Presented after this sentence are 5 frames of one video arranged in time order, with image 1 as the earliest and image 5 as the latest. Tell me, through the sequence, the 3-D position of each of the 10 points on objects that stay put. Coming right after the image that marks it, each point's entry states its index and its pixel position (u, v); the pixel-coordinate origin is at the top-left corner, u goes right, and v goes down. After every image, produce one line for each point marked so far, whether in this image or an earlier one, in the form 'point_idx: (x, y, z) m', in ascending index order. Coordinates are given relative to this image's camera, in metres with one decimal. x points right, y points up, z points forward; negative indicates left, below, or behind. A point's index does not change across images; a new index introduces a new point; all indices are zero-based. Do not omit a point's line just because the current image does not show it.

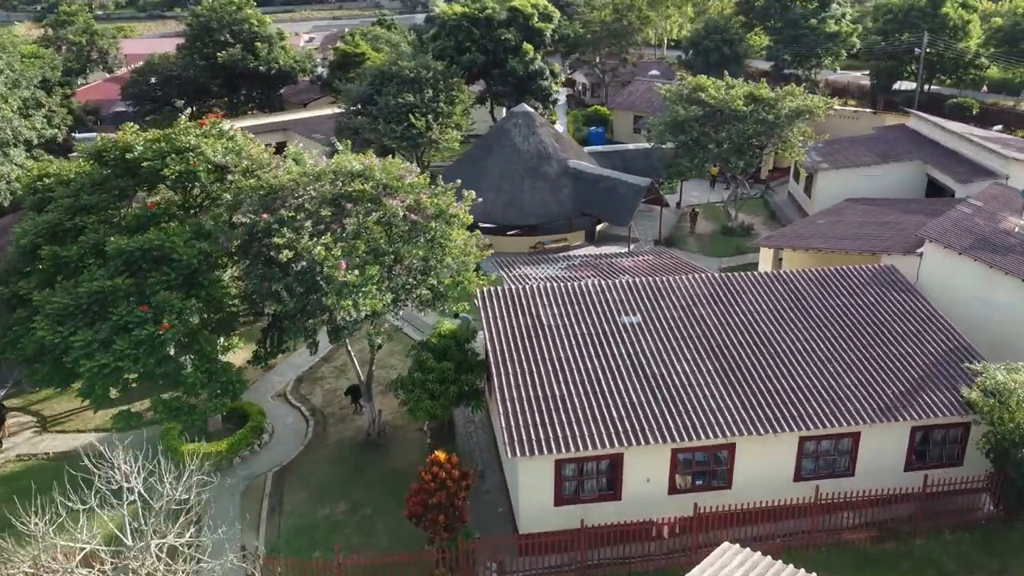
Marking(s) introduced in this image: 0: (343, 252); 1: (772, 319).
0: (-3.8, +0.8, +18.1) m
1: (+6.4, -0.8, +20.0) m
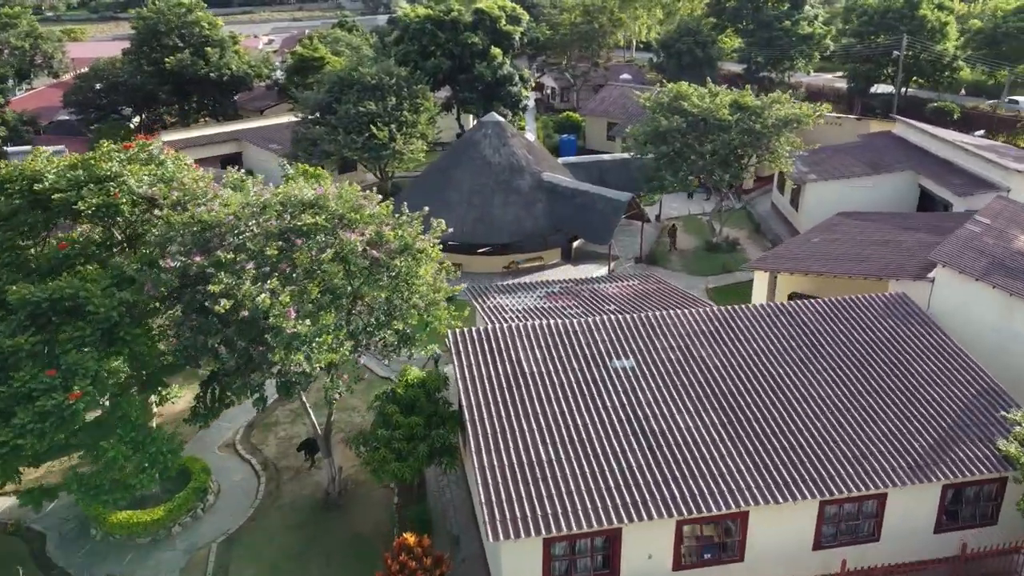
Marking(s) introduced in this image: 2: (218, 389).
0: (-4.2, -0.2, +15.5) m
1: (+5.9, -1.7, +17.9) m
2: (-6.0, -2.0, +16.5) m
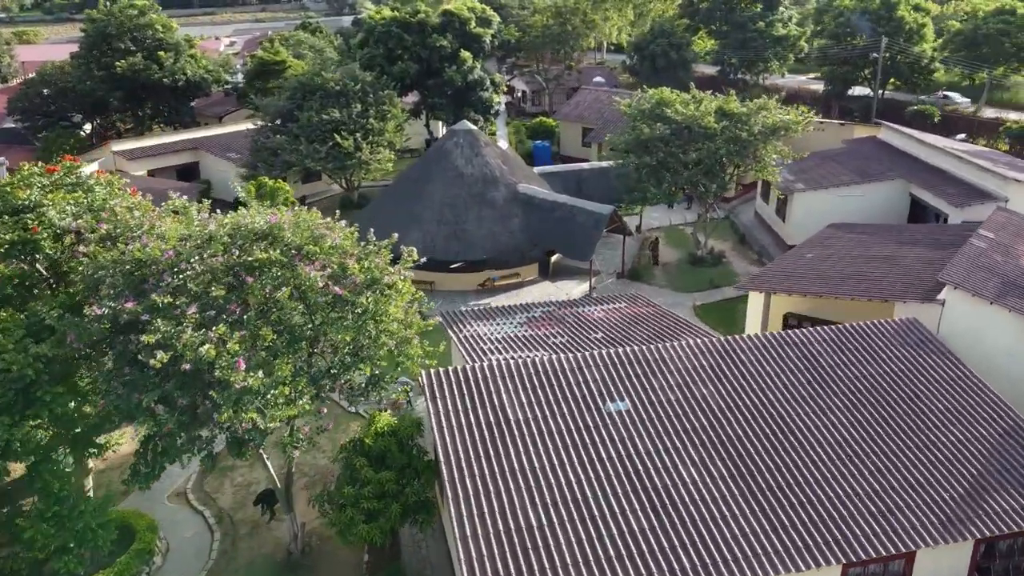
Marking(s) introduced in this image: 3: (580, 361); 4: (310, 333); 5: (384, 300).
0: (-4.5, -0.9, +13.5) m
1: (+5.5, -2.3, +16.2) m
2: (-6.3, -2.8, +14.5) m
3: (+1.4, -1.5, +17.1) m
4: (-3.6, -0.8, +14.7) m
5: (-2.4, -0.2, +15.5) m
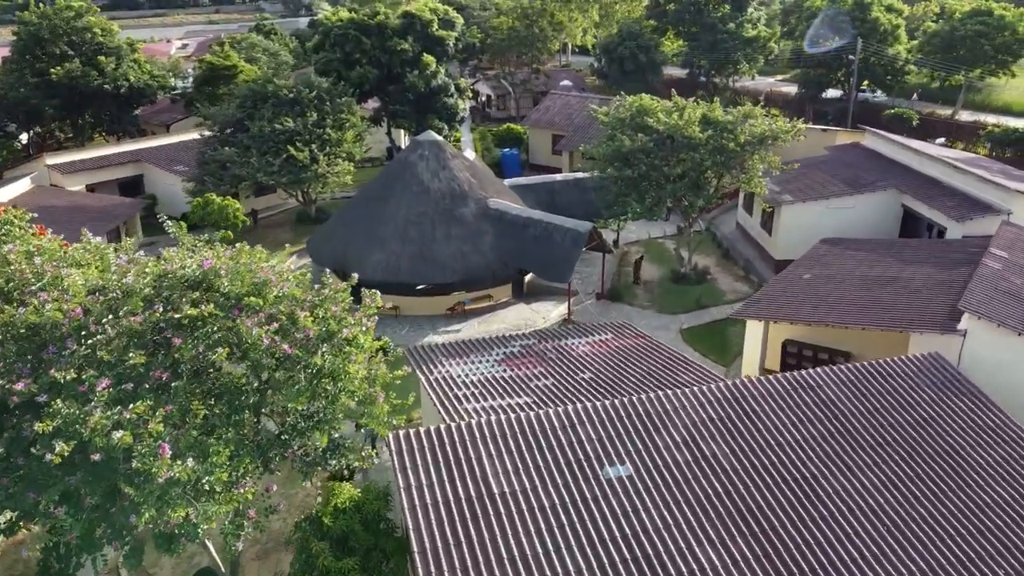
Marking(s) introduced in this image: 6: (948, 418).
0: (-4.7, -1.8, +11.0) m
1: (+5.2, -3.0, +14.2) m
2: (-6.4, -3.7, +11.9) m
3: (+1.1, -2.3, +14.9) m
4: (-3.8, -1.7, +12.2) m
5: (-2.7, -1.1, +13.1) m
6: (+8.2, -2.4, +15.3) m
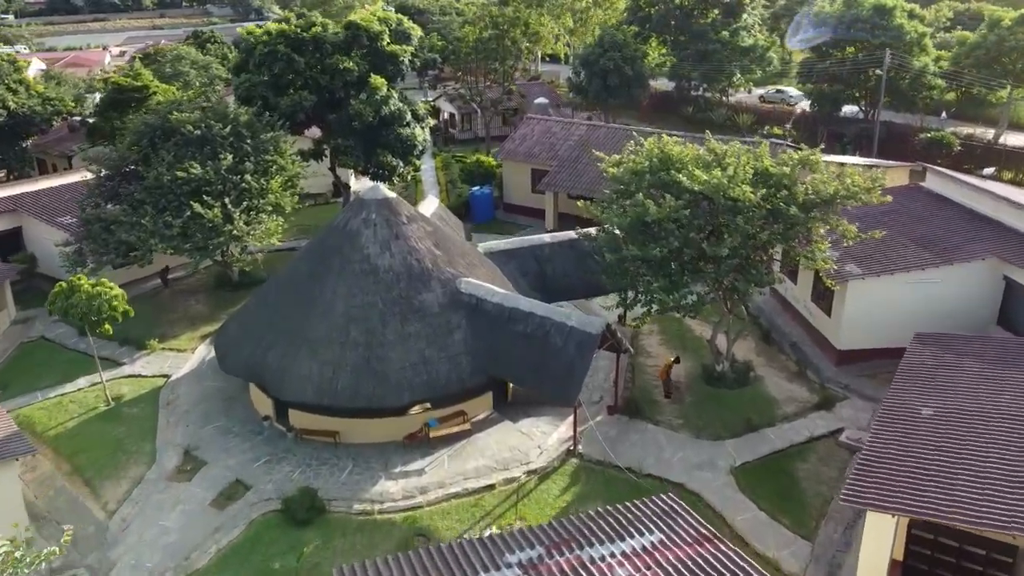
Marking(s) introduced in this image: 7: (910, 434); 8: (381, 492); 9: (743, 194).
0: (-4.3, -4.9, +3.1) m
1: (+5.4, -5.9, +6.6) m
2: (-6.1, -6.8, +3.9) m
3: (+1.3, -5.3, +7.2) m
4: (-3.5, -4.7, +4.3) m
5: (-2.5, -4.1, +5.2) m
6: (+8.3, -5.2, +7.9) m
7: (+7.7, -2.8, +15.9) m
8: (-3.1, -4.8, +19.4) m
9: (+5.5, +2.2, +19.5) m
